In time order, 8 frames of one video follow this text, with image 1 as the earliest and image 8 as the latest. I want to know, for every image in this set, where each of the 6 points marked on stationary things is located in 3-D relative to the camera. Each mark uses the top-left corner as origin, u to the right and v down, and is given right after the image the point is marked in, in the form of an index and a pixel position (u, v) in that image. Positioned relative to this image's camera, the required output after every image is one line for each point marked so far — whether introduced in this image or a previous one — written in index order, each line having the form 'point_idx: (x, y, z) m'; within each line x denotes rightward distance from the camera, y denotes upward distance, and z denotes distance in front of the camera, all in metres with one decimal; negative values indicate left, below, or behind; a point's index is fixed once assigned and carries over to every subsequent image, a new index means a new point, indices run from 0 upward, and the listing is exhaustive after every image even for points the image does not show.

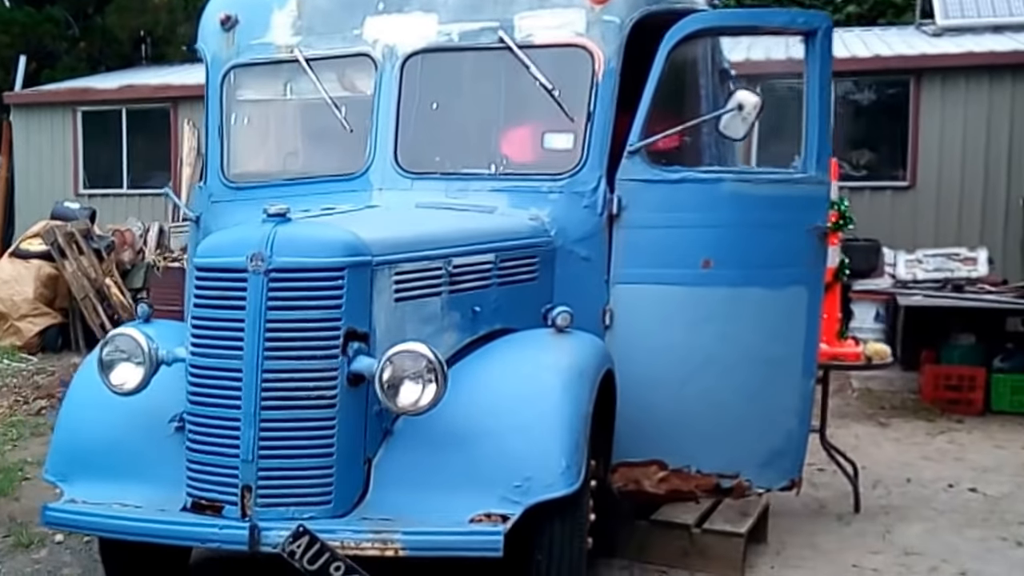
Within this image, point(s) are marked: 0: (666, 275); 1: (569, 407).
0: (+0.3, 0.0, +5.0) m
1: (+0.1, -0.2, +4.0) m
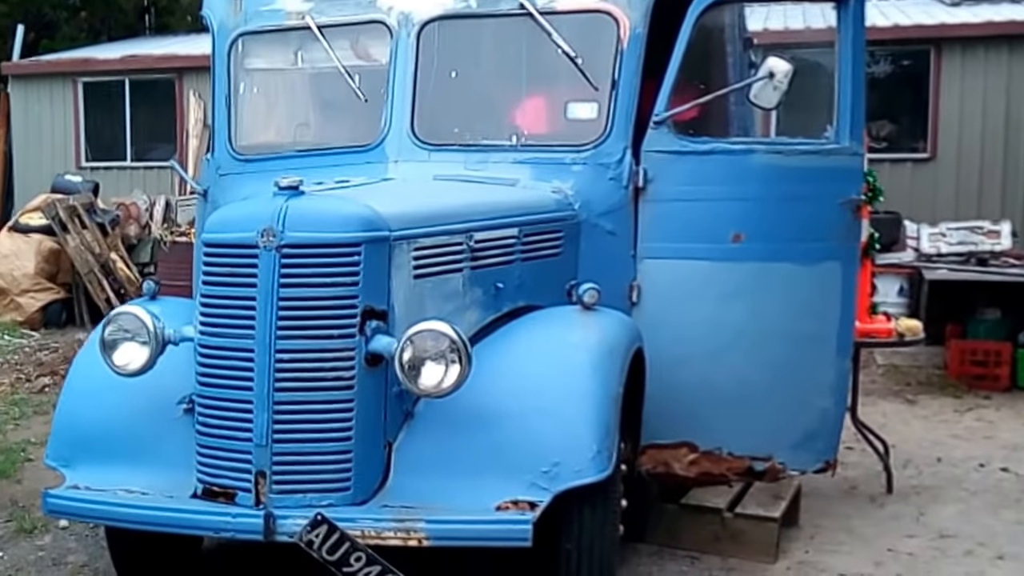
0: (+0.4, +0.1, +4.8) m
1: (+0.1, -0.2, +3.9) m
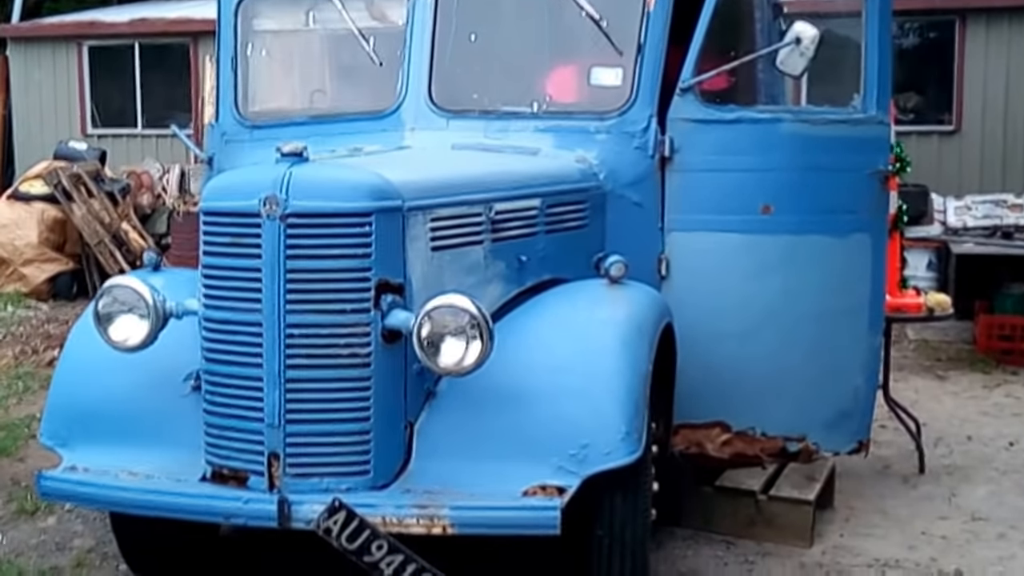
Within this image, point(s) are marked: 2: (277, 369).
0: (+0.4, +0.1, +4.6) m
1: (+0.2, -0.1, +3.7) m
2: (-0.3, -0.1, +3.5) m
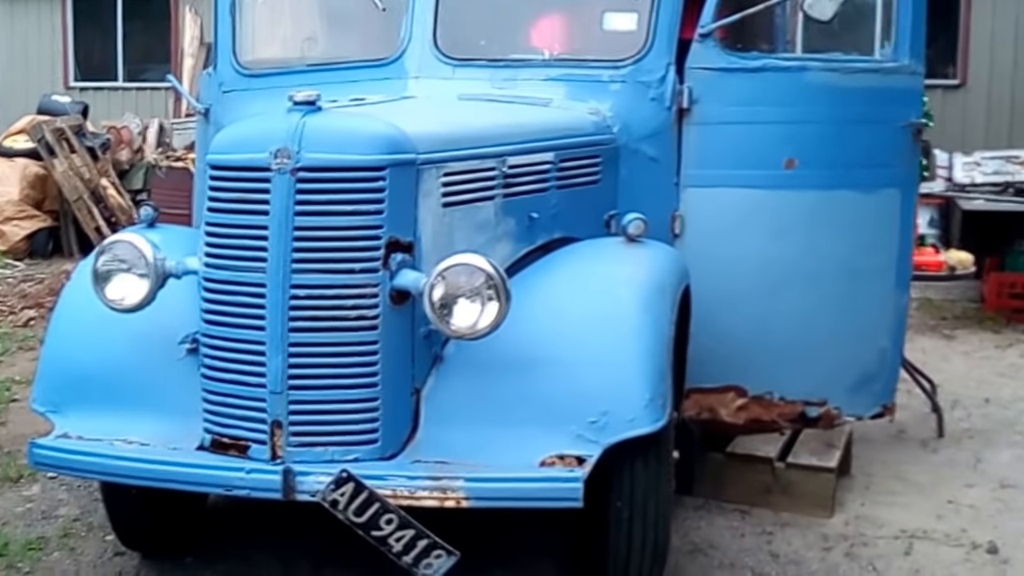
0: (+0.4, +0.2, +4.4) m
1: (+0.2, -0.1, +3.5) m
2: (-0.3, -0.1, +3.3) m
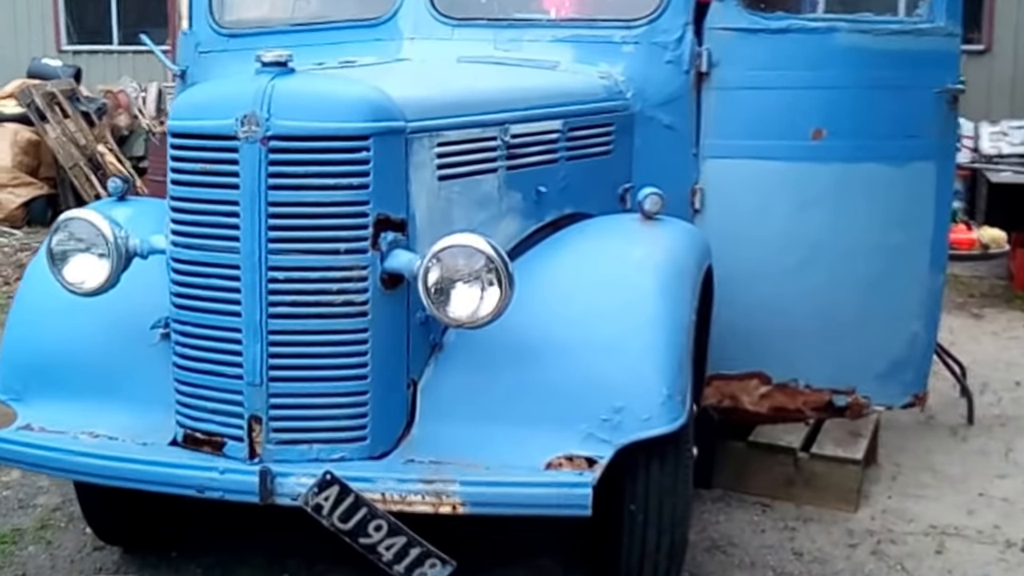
0: (+0.4, +0.2, +4.1) m
1: (+0.2, 0.0, +3.1) m
2: (-0.3, 0.0, +3.0) m
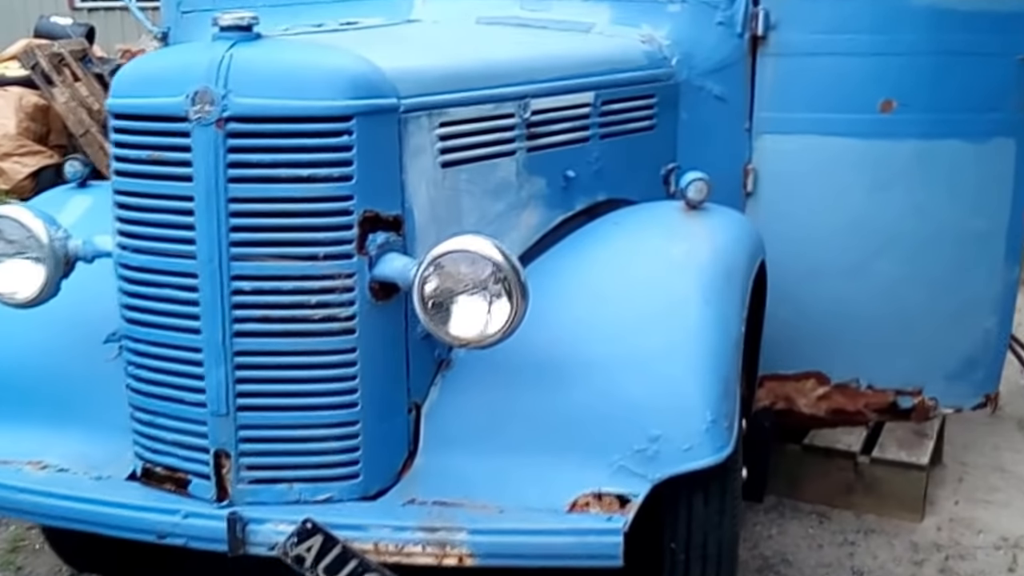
0: (+0.5, +0.3, +3.6) m
1: (+0.2, 0.0, +2.6) m
2: (-0.3, -0.1, +2.5) m
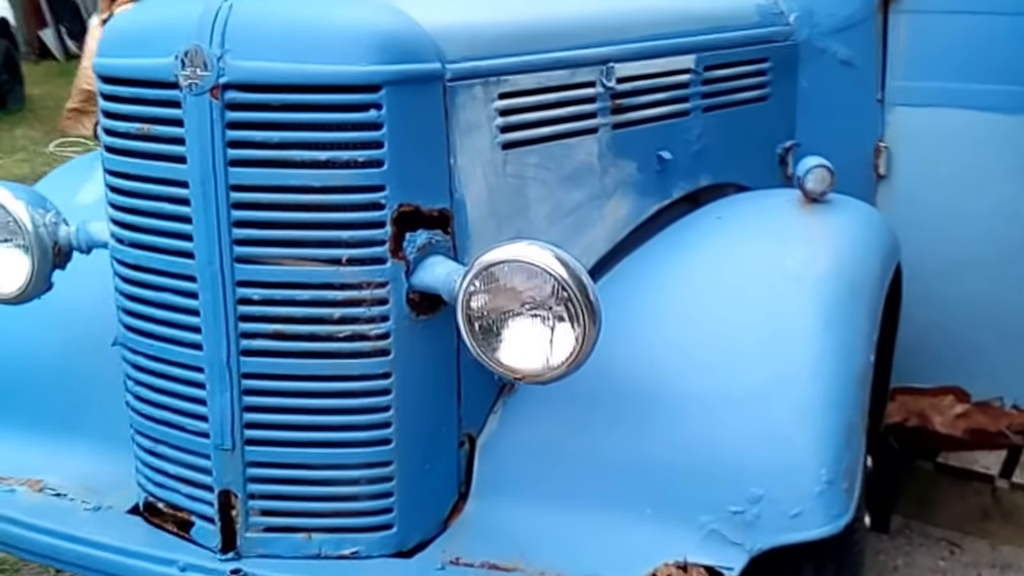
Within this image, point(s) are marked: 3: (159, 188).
0: (+0.6, +0.2, +3.0) m
1: (+0.3, -0.1, +2.1) m
2: (-0.2, -0.1, +2.0) m
3: (-0.3, +0.1, +2.0) m
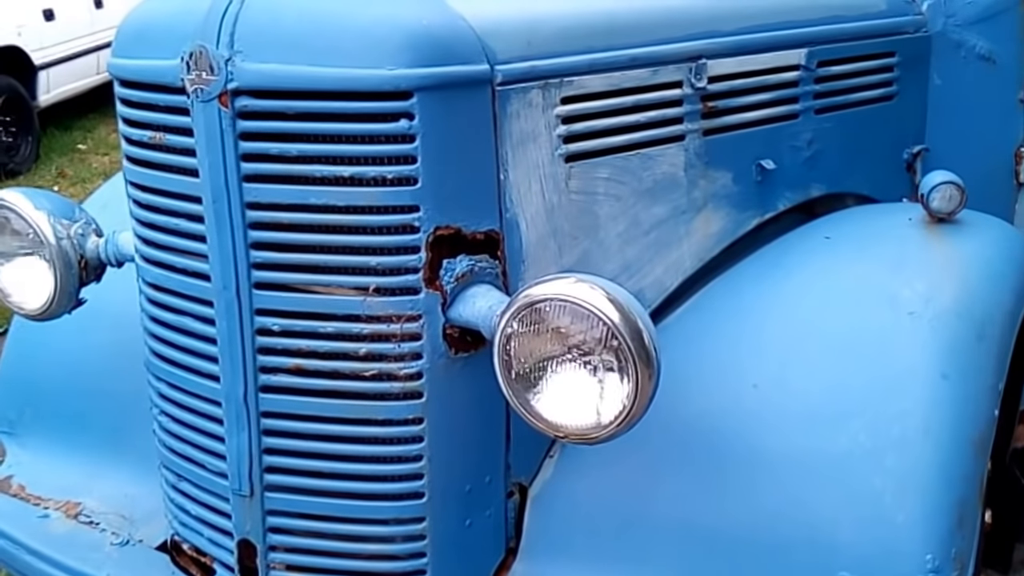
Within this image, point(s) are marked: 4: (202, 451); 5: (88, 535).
0: (+0.7, +0.2, +2.7) m
1: (+0.3, -0.1, +1.8) m
2: (-0.2, -0.1, +1.8) m
3: (-0.2, +0.1, +1.8) m
4: (-0.3, -0.1, +1.9) m
5: (-0.4, -0.2, +2.0) m
